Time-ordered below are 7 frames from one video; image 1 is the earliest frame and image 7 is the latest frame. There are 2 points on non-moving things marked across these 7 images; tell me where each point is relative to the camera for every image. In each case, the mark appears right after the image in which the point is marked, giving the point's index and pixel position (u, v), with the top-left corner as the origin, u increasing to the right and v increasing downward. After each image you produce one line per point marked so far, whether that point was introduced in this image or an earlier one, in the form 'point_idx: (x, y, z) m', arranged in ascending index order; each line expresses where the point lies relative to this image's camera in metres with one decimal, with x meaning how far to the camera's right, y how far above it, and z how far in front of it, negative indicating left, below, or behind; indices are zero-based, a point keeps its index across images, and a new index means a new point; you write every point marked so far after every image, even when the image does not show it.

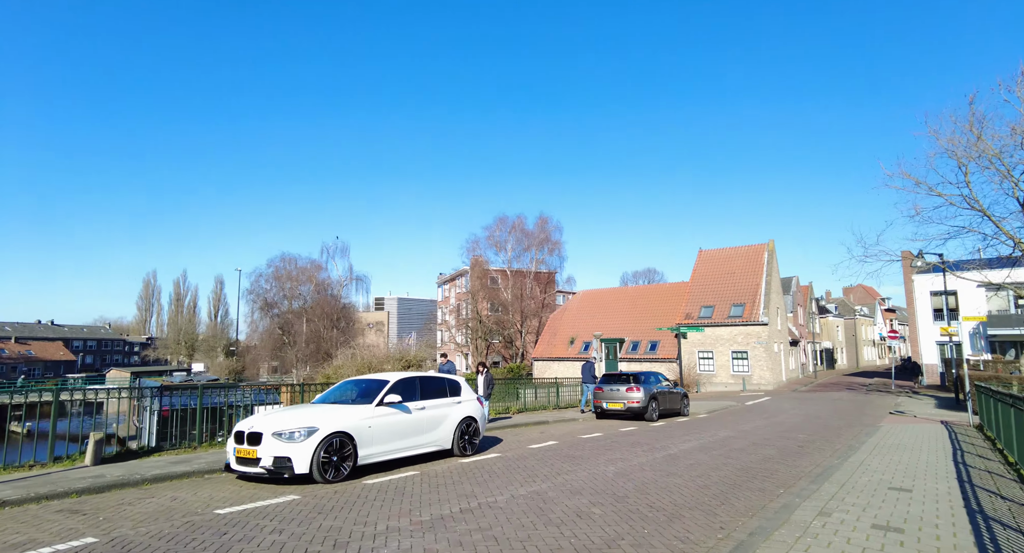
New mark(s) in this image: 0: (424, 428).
0: (-1.2, -2.2, +8.9) m
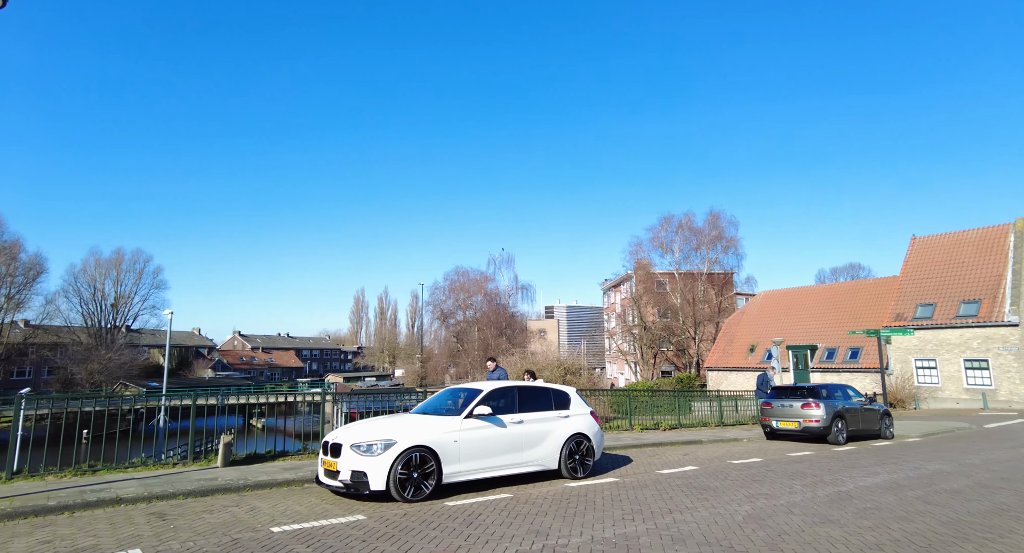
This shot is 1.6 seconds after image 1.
0: (+0.2, -2.1, +7.8) m
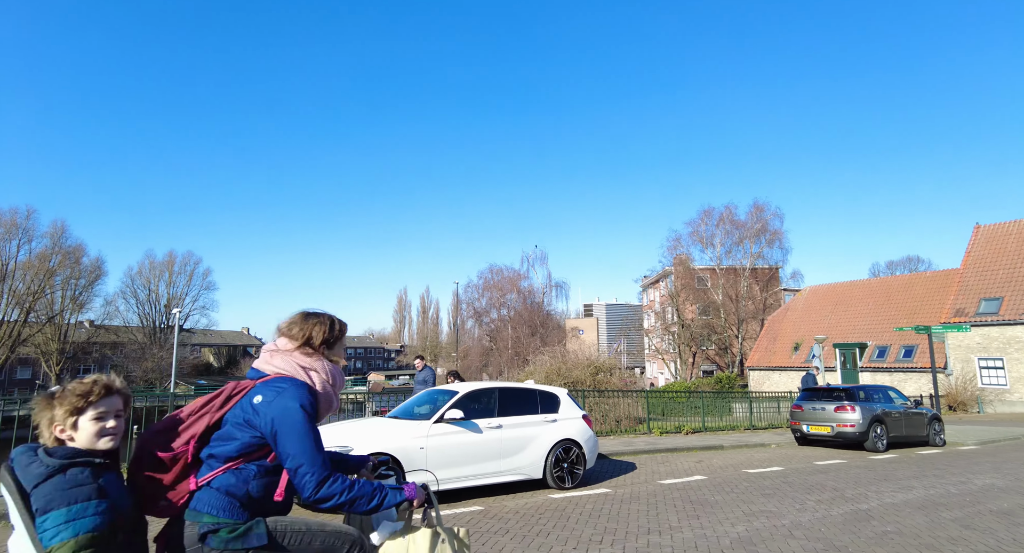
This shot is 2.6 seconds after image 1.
0: (-0.1, -2.0, +7.1) m
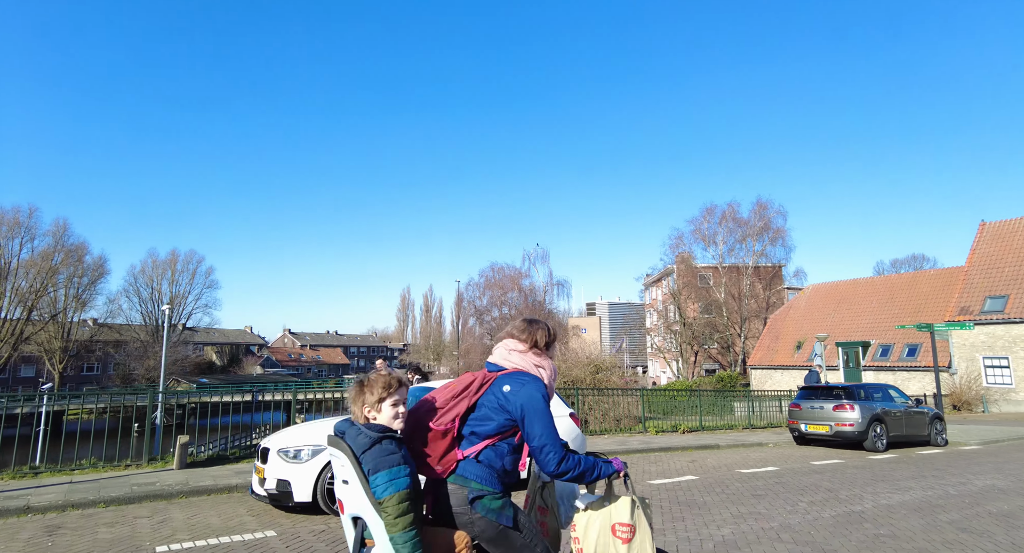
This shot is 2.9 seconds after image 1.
0: (-0.3, -1.9, +6.9) m
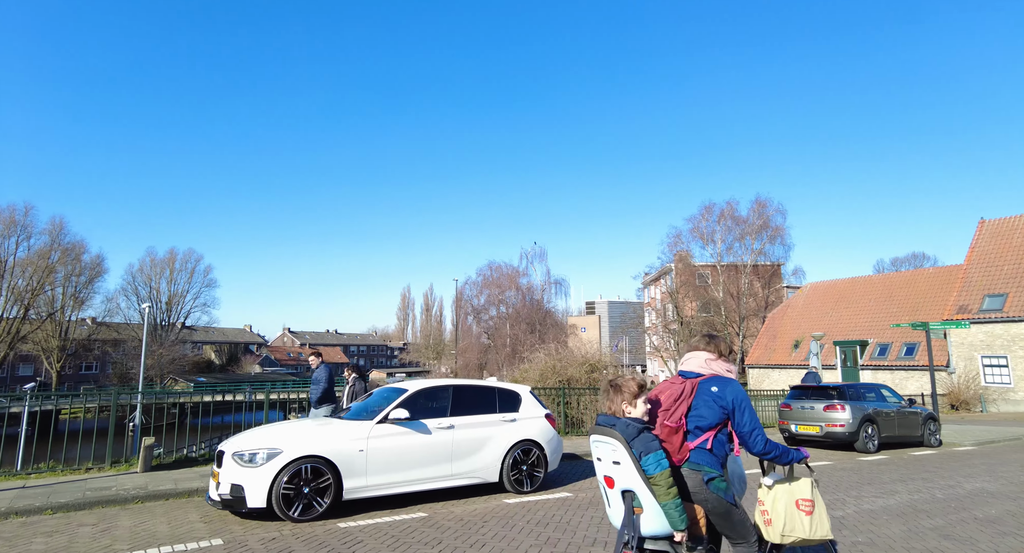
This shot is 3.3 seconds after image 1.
0: (-0.6, -1.9, +6.7) m
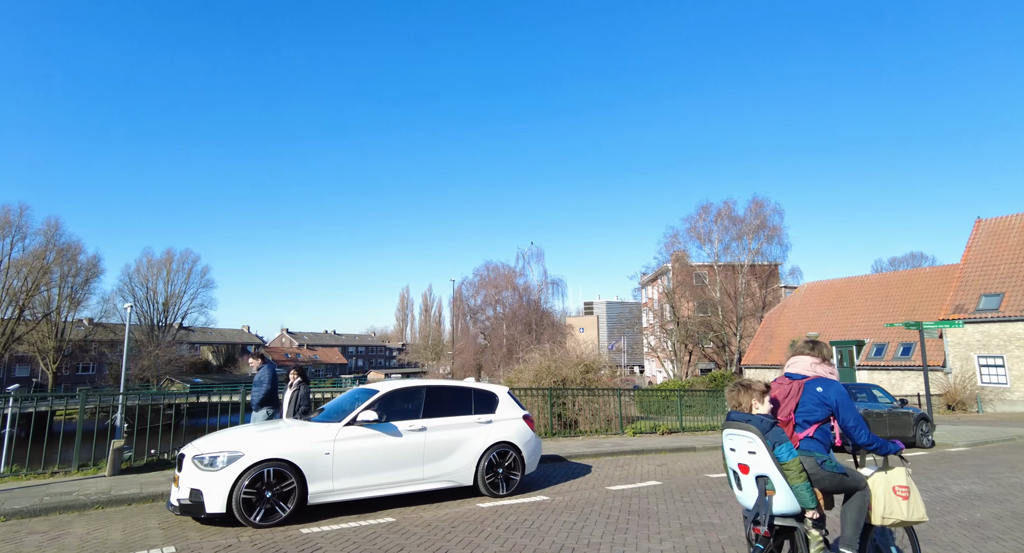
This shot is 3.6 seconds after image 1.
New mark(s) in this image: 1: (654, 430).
0: (-0.9, -1.9, +6.5) m
1: (+3.9, -4.1, +16.8) m
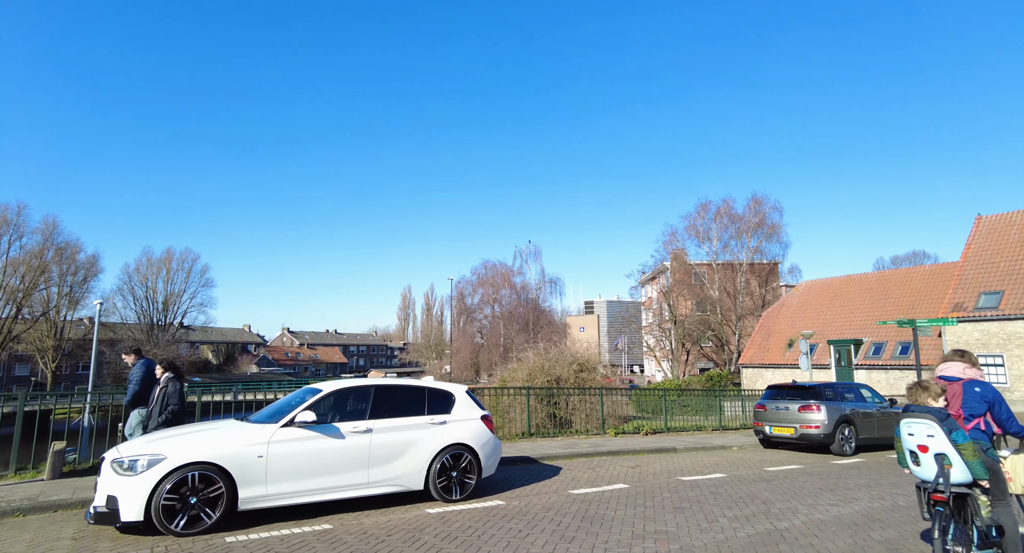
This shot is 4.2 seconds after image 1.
0: (-1.4, -1.8, +6.2) m
1: (+3.5, -4.0, +16.4) m
